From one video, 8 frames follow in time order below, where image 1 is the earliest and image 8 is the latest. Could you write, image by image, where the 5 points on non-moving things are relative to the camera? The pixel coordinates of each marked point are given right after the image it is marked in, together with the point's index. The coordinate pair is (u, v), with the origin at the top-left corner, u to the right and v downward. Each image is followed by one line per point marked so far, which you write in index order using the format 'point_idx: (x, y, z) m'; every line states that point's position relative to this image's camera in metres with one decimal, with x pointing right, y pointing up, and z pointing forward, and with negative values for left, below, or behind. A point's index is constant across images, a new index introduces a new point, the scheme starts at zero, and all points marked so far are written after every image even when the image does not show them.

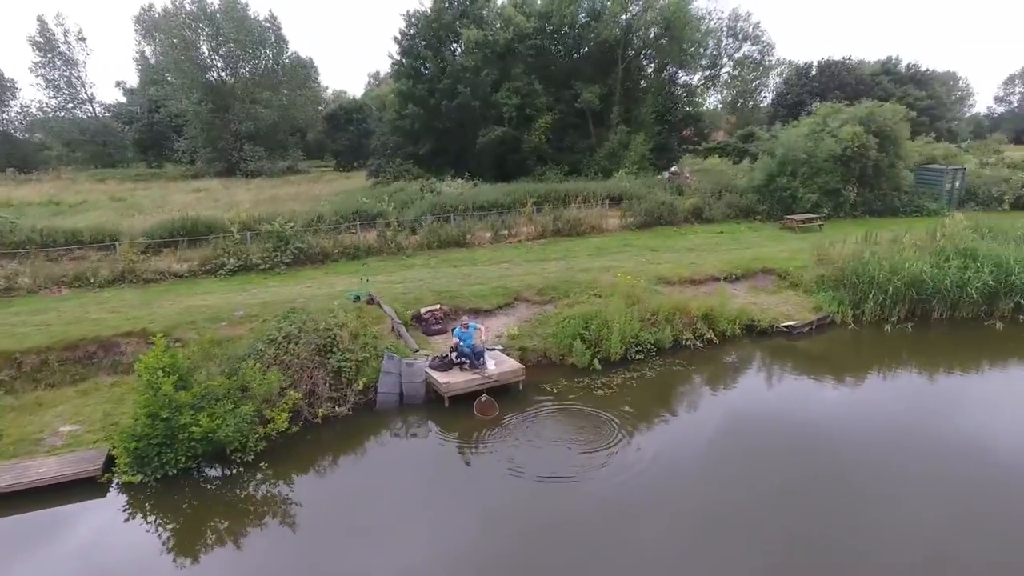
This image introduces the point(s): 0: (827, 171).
0: (+7.9, +3.0, +16.4) m
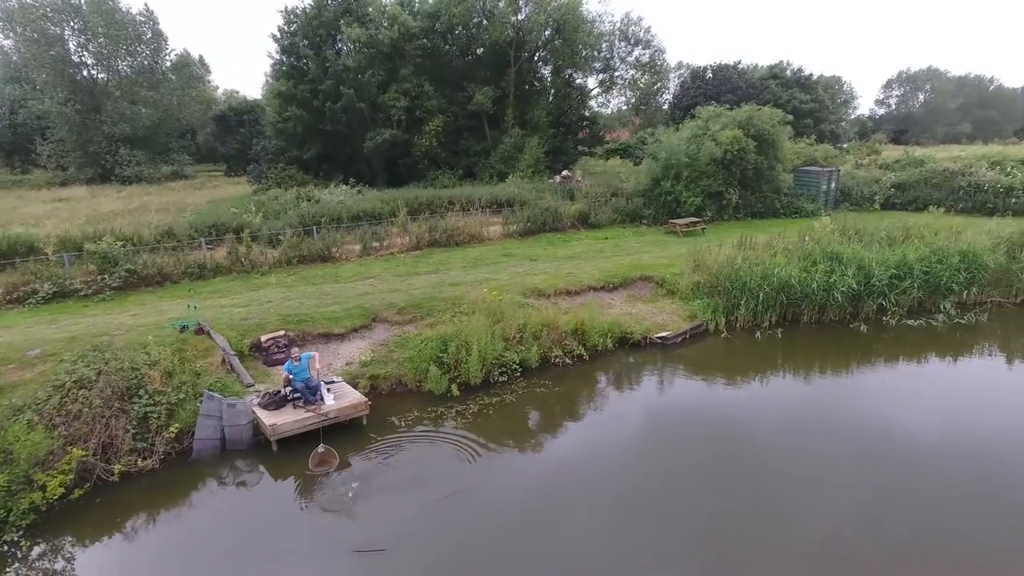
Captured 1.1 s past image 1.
0: (+4.9, +2.9, +16.4) m
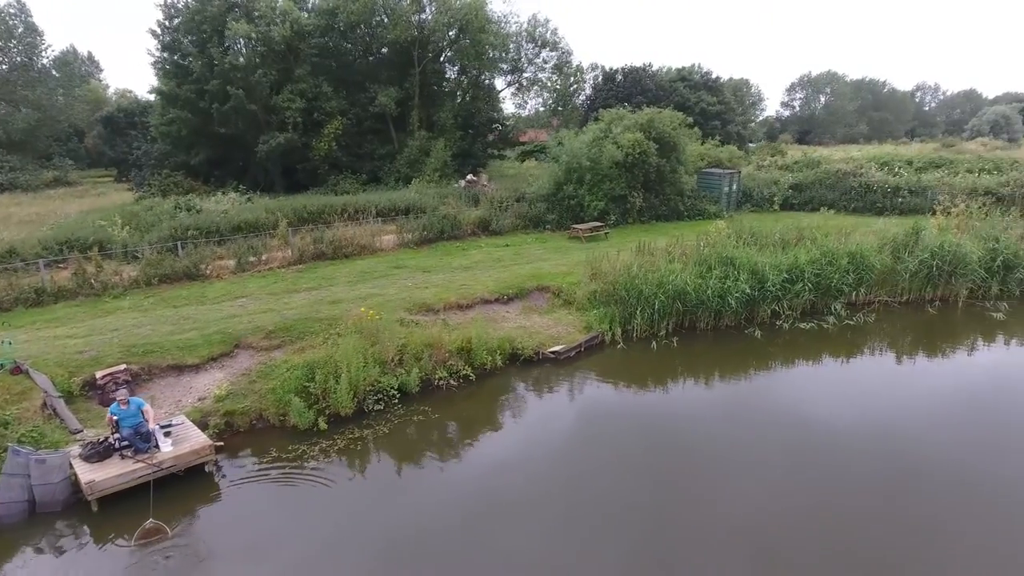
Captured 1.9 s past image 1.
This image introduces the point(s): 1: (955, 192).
0: (+2.4, +2.8, +16.2) m
1: (+11.2, +2.4, +16.5) m
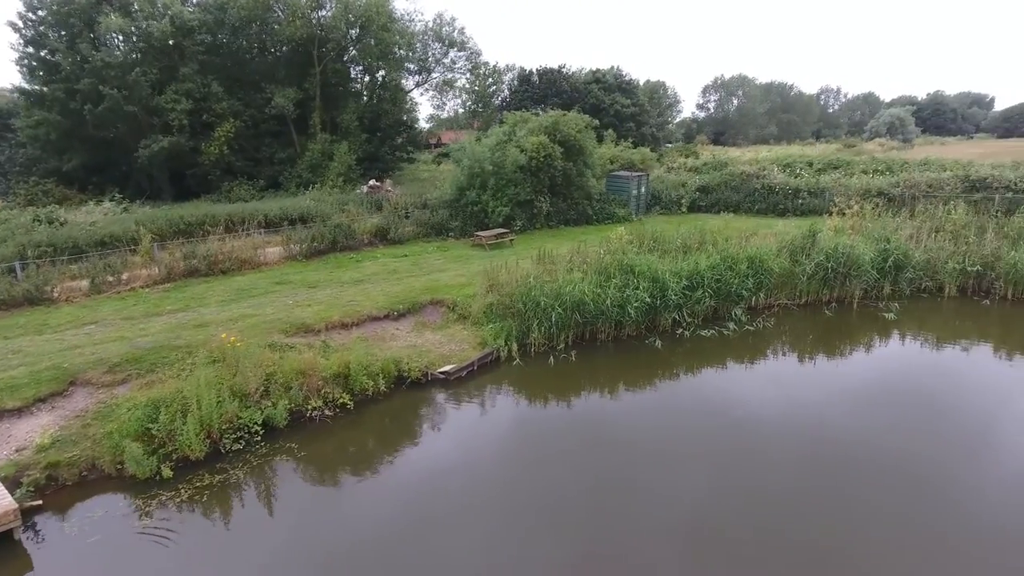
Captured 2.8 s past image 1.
0: (0.0, +2.6, +15.7) m
1: (+8.8, +2.4, +16.9) m
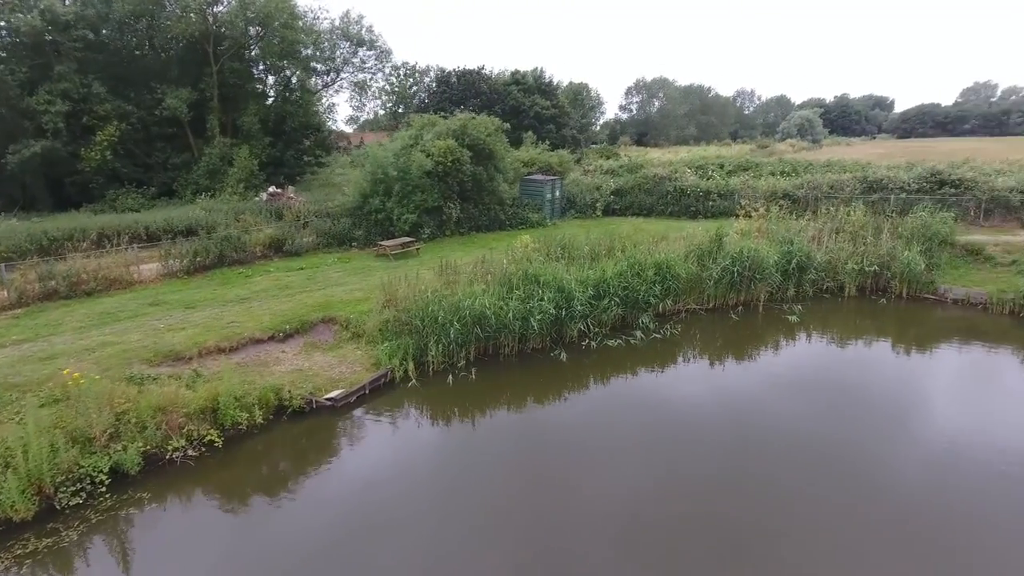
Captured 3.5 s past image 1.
0: (-2.1, +2.3, +15.0) m
1: (+6.4, +2.4, +17.1) m
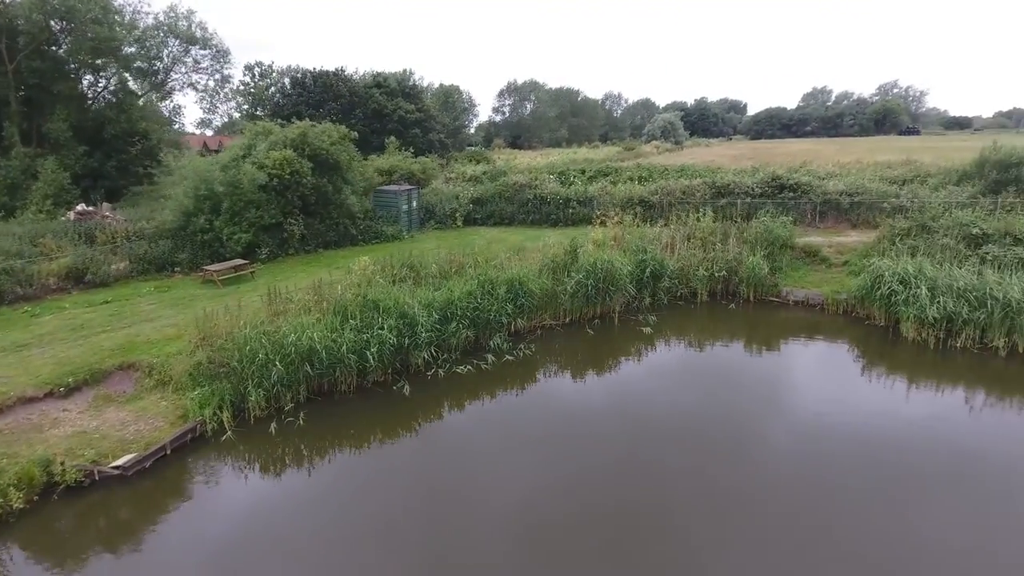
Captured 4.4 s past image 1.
0: (-5.4, +1.8, +13.6) m
1: (+2.7, +2.2, +17.1) m
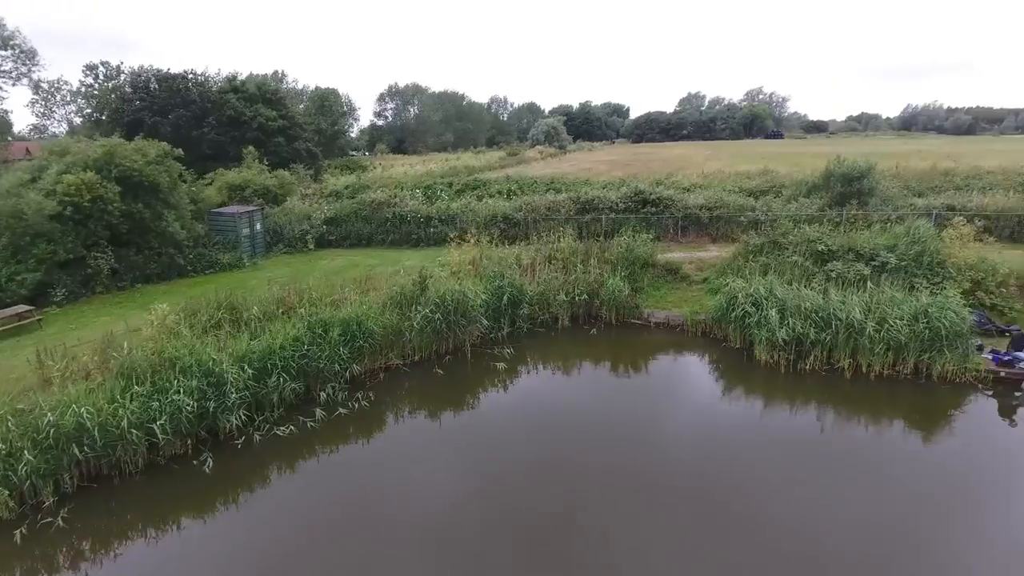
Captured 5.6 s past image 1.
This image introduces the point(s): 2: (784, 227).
0: (-8.3, +0.9, +11.5) m
1: (-0.9, +1.7, +16.2) m
2: (+5.7, +1.3, +13.6) m
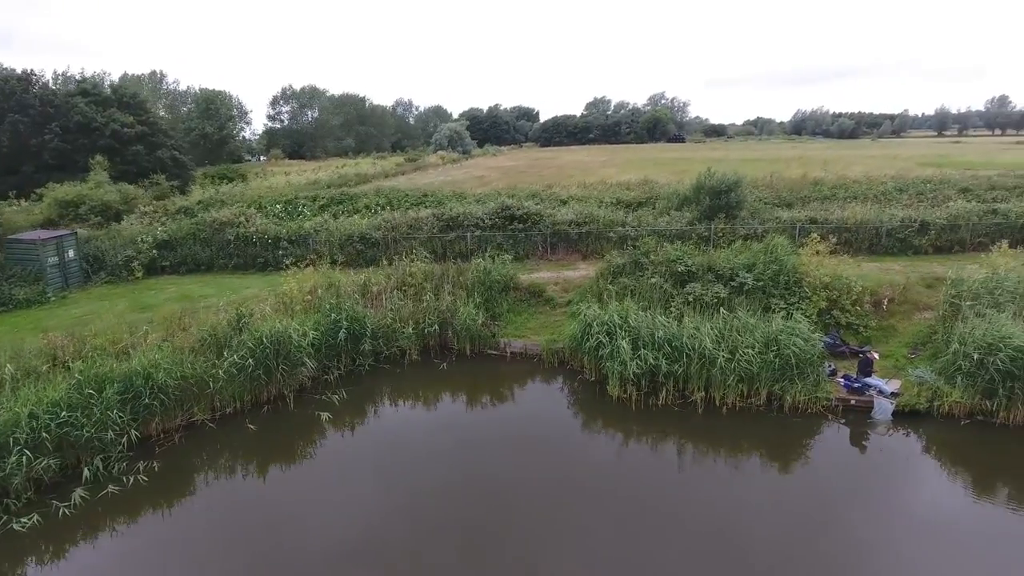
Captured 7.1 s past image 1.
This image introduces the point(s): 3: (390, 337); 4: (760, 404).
0: (-10.9, +0.1, +9.2) m
1: (-4.1, +1.1, +14.8) m
2: (+2.7, +0.9, +13.0) m
3: (-2.1, -0.9, +11.8) m
4: (+3.7, -1.7, +9.7) m
